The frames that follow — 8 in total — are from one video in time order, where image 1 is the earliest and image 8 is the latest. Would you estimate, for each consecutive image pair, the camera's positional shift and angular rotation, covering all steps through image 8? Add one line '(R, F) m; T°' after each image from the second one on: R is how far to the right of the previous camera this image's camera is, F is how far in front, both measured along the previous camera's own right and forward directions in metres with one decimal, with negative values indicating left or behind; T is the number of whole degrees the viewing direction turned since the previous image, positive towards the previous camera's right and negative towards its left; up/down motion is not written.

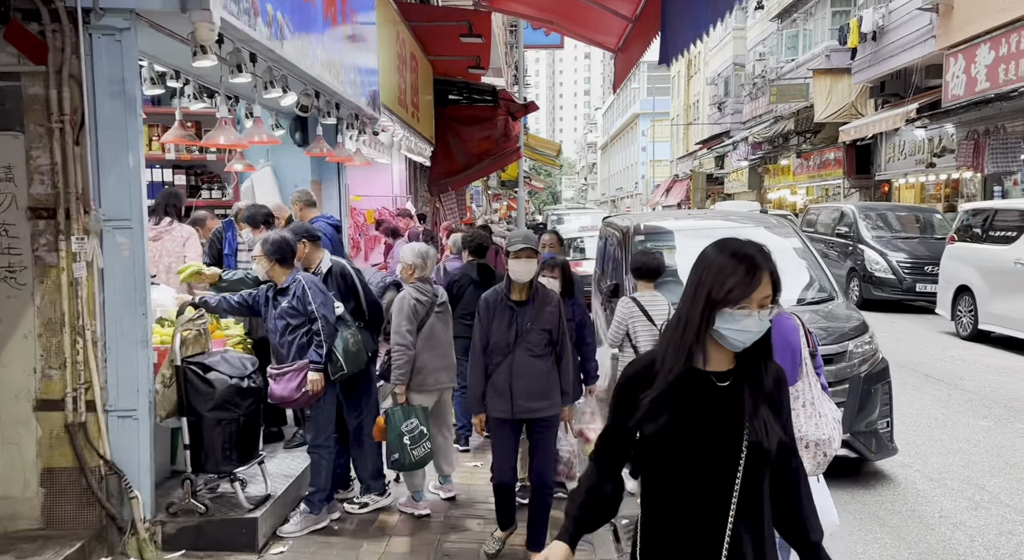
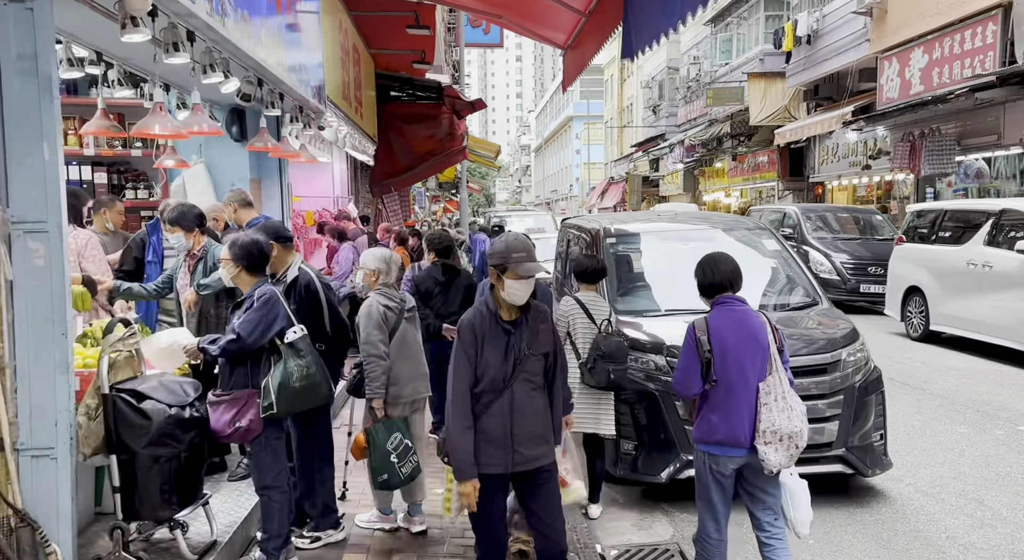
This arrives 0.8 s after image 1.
(-0.2, +0.5) m; +5°
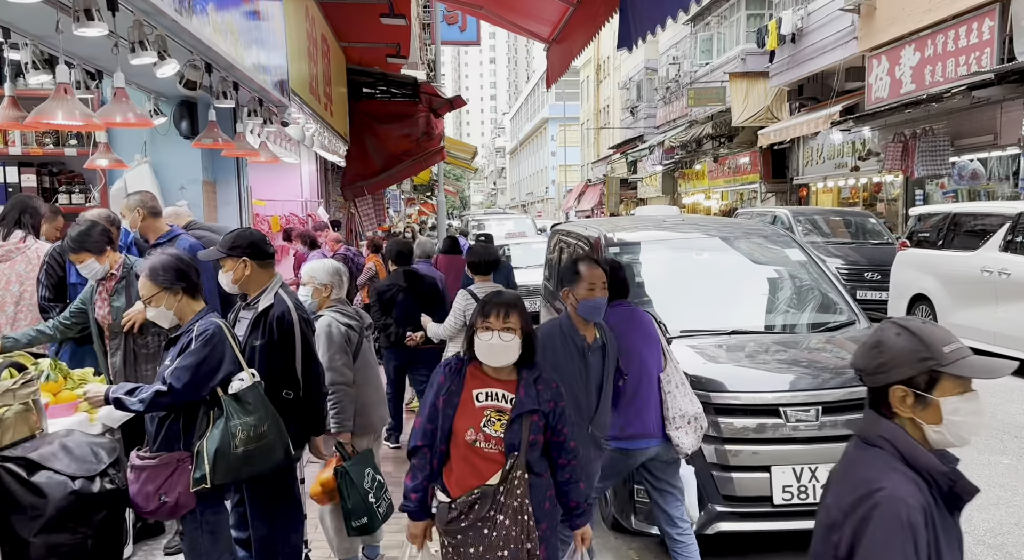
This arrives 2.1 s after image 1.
(-0.1, +0.8) m; +2°
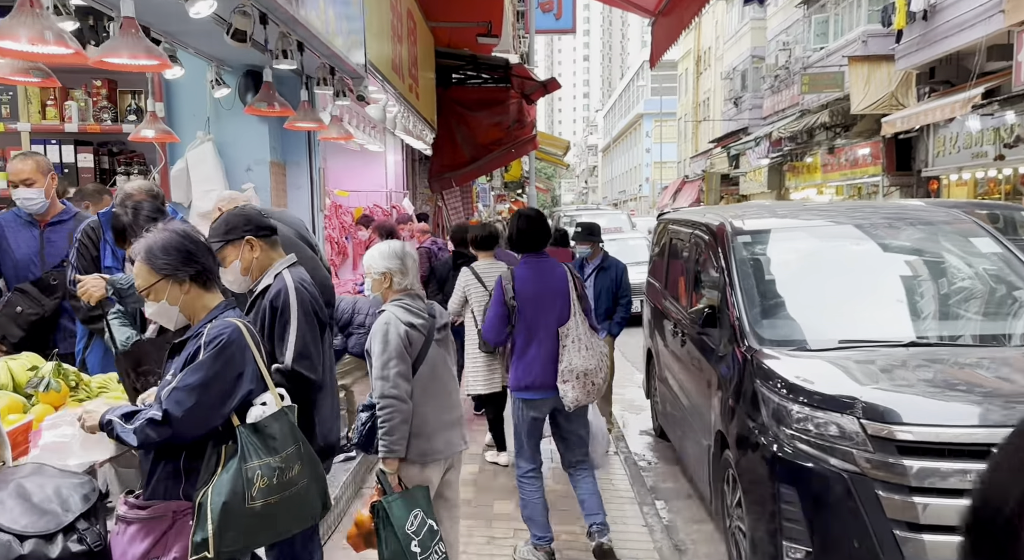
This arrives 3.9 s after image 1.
(-0.1, +0.9) m; -6°
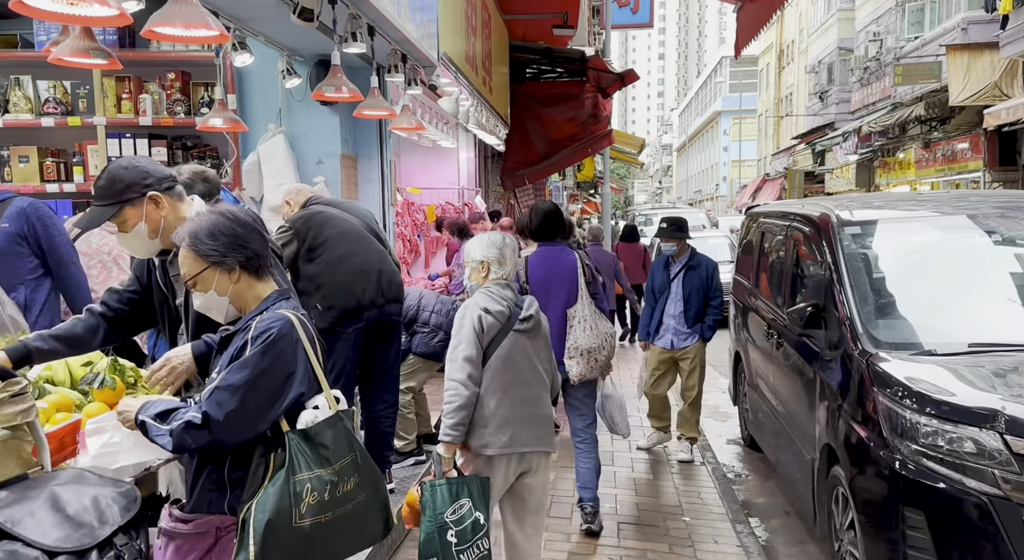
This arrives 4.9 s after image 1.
(0.0, +0.3) m; -5°
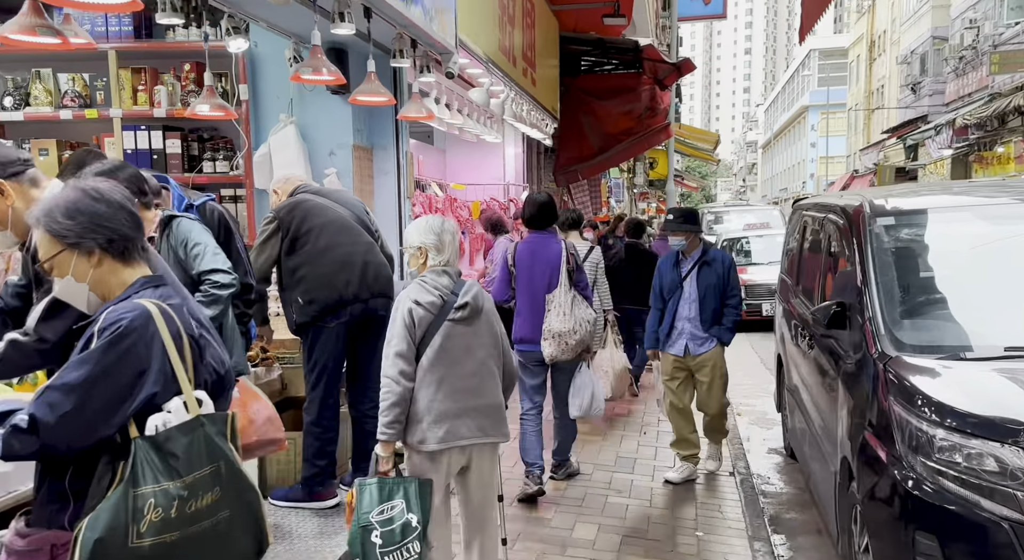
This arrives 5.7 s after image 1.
(+0.4, +0.3) m; -6°
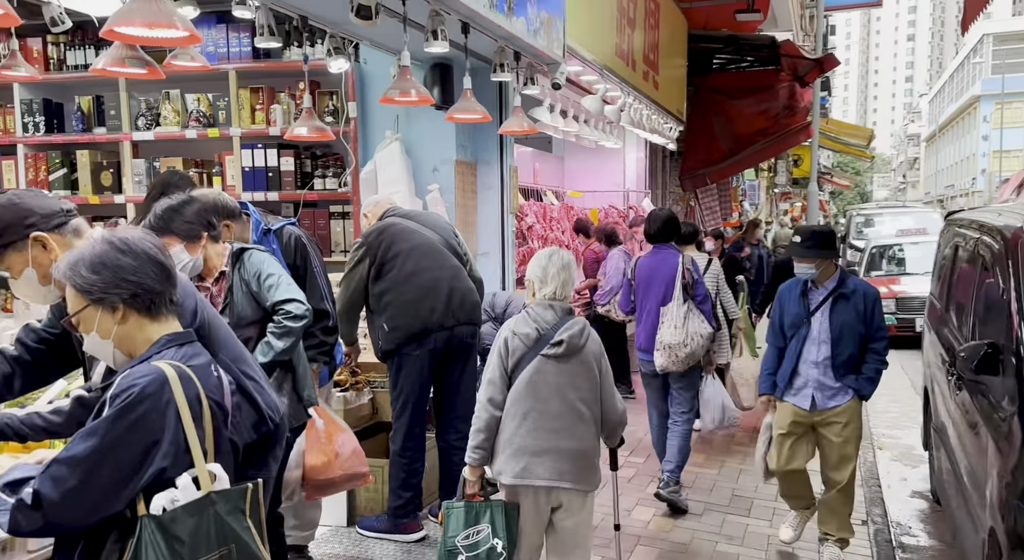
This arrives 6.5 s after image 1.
(+0.2, +0.3) m; -10°
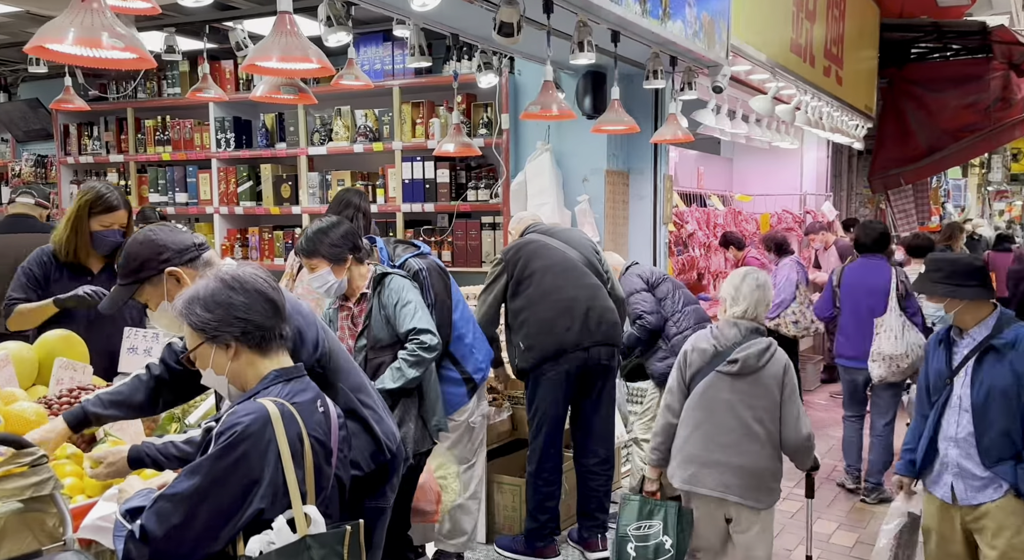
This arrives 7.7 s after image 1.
(+0.2, +0.1) m; -12°
